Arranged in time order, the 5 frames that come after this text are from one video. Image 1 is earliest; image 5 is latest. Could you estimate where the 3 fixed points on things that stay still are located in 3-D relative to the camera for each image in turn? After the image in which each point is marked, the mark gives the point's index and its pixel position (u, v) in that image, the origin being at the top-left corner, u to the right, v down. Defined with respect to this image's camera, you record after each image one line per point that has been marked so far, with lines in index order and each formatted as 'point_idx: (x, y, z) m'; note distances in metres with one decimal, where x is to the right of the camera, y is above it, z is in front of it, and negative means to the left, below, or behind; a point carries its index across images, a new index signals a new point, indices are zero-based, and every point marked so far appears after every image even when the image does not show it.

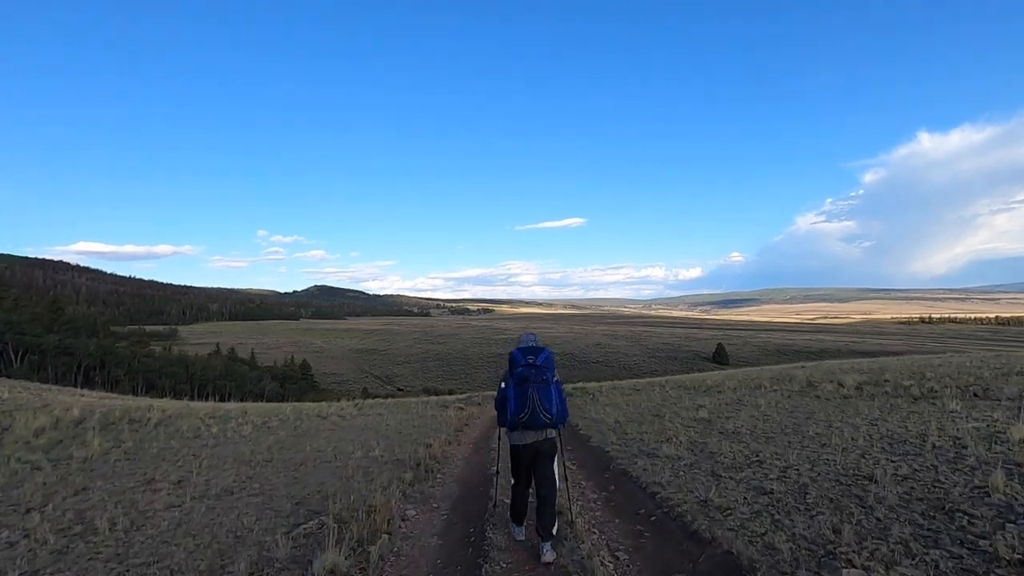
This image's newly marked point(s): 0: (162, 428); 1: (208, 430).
0: (-11.1, -4.4, +18.7) m
1: (-9.7, -4.5, +18.6) m
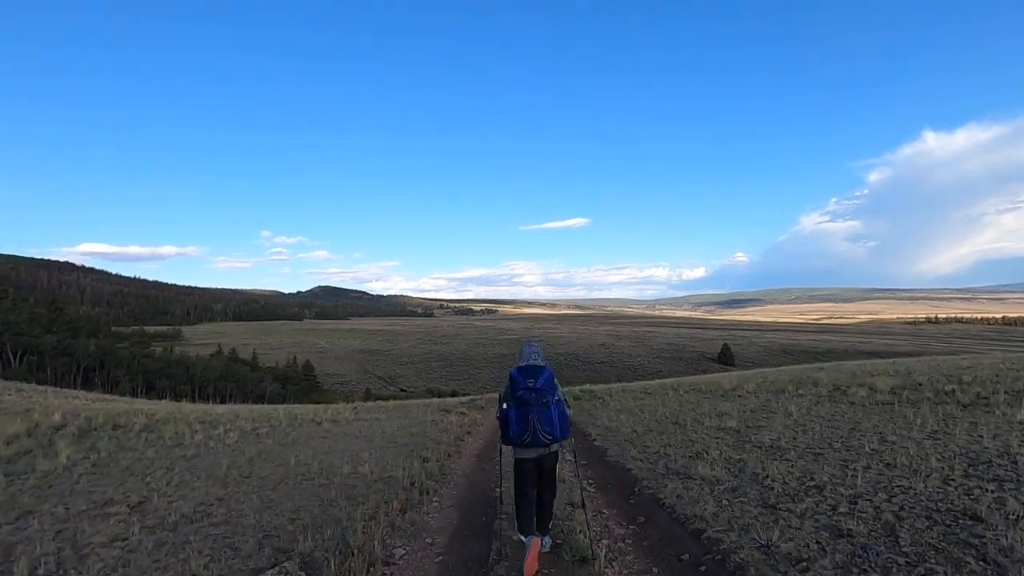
0: (-11.0, -4.3, +17.6) m
1: (-9.5, -4.4, +17.5) m
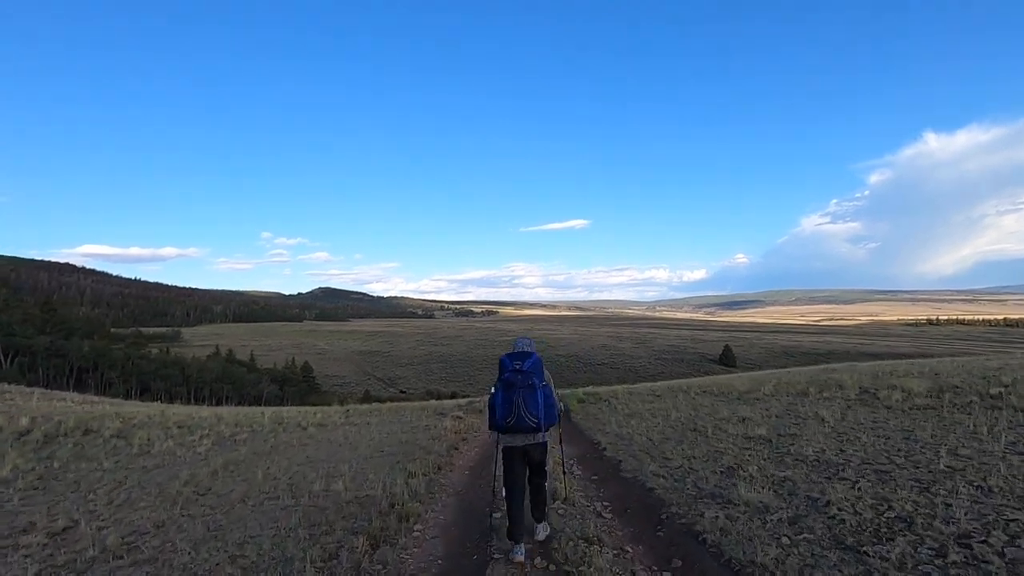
0: (-11.0, -4.2, +16.3) m
1: (-9.5, -4.2, +16.2) m
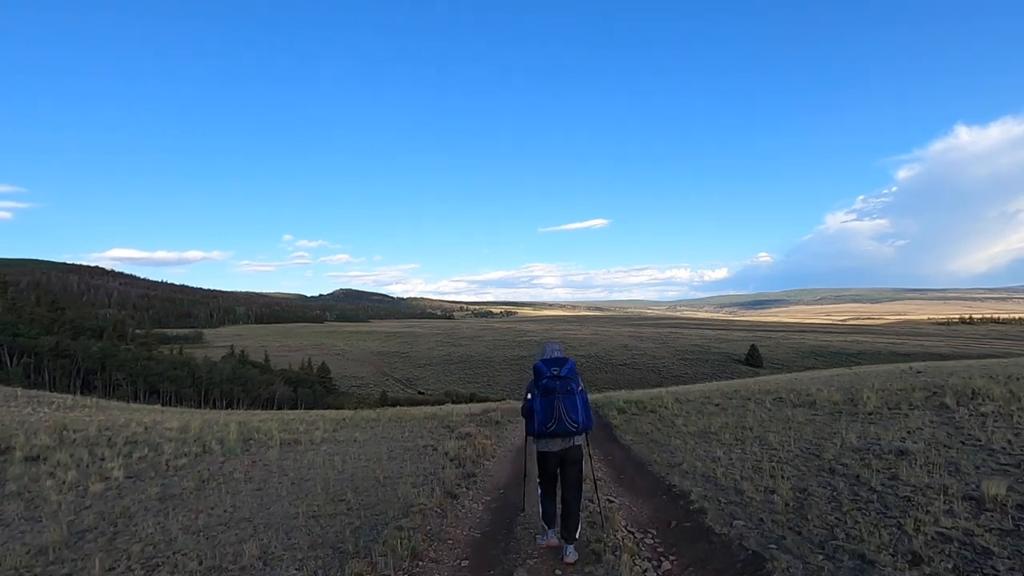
0: (-10.4, -3.8, +12.6) m
1: (-9.0, -3.8, +12.4) m
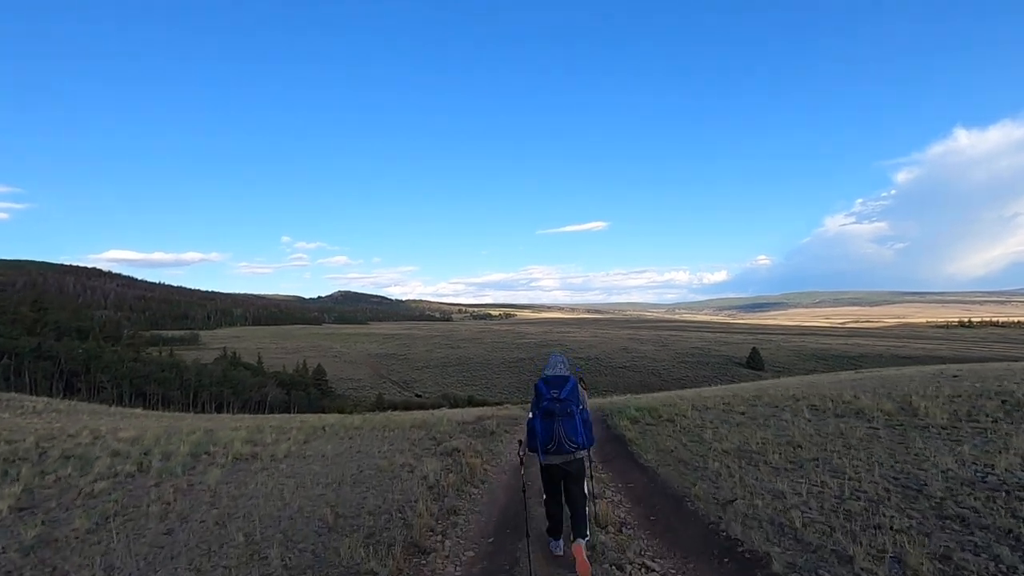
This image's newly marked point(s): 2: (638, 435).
0: (-10.5, -3.5, +10.3) m
1: (-9.1, -3.5, +10.2) m
2: (+3.4, -4.0, +17.1) m
